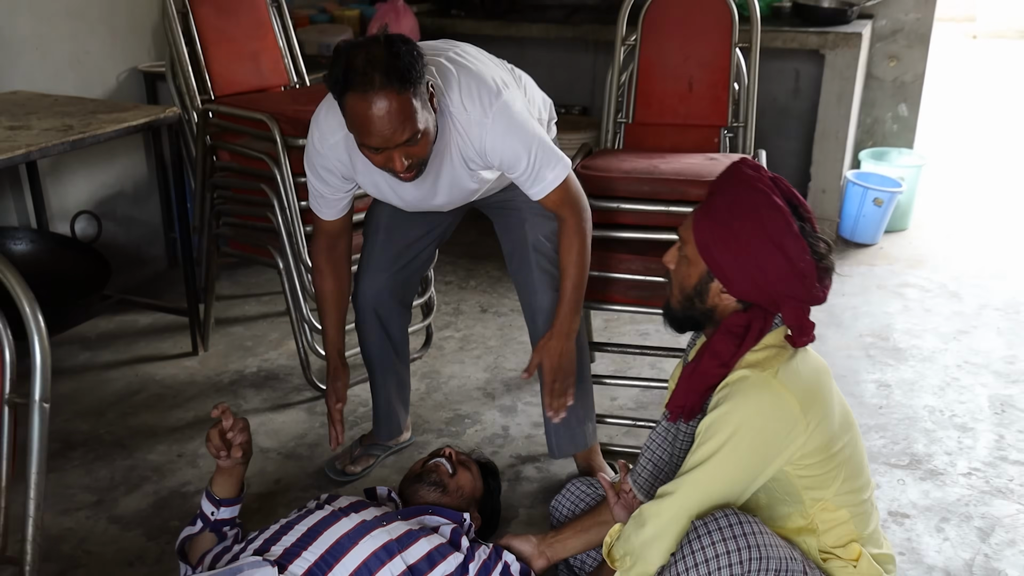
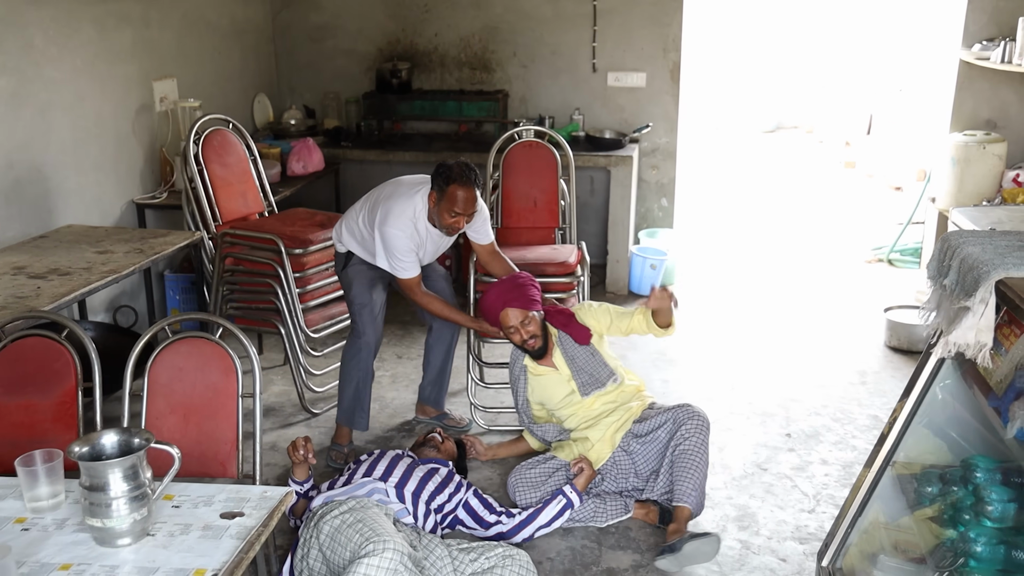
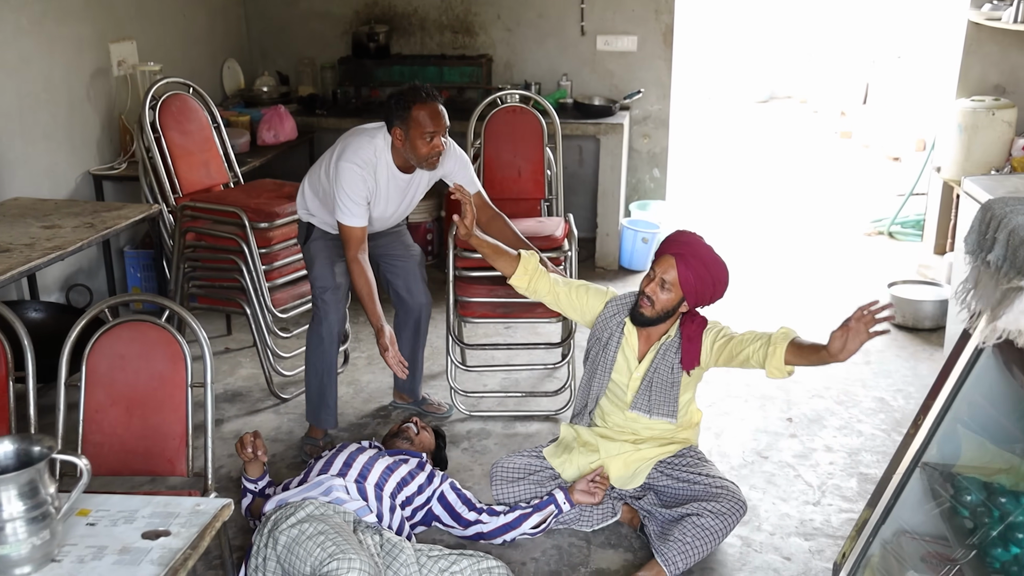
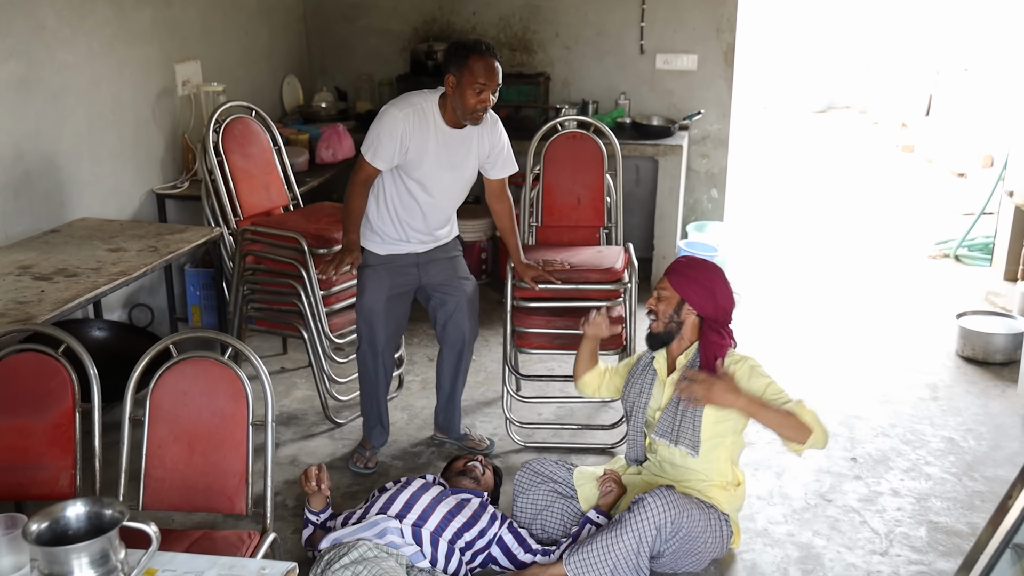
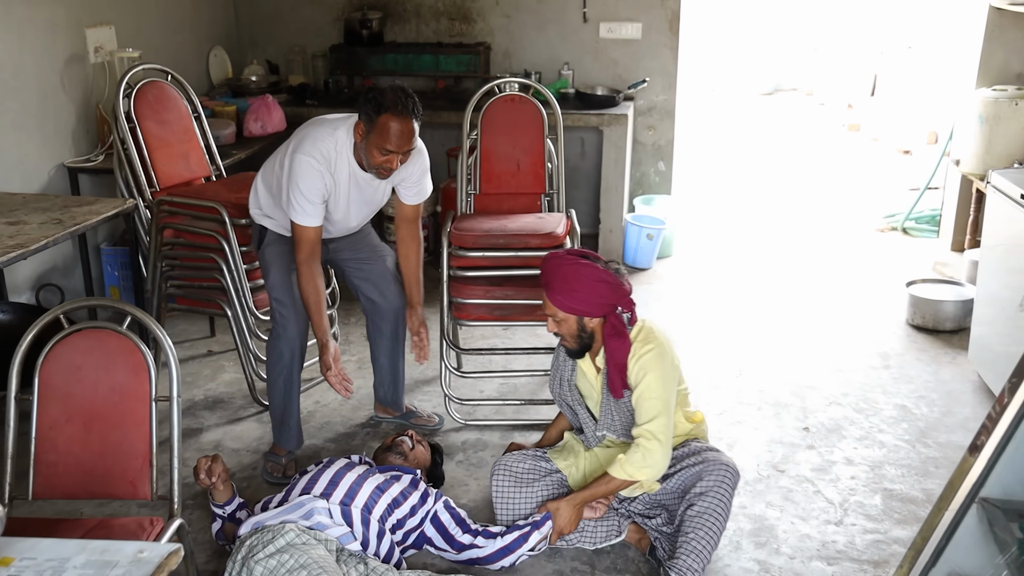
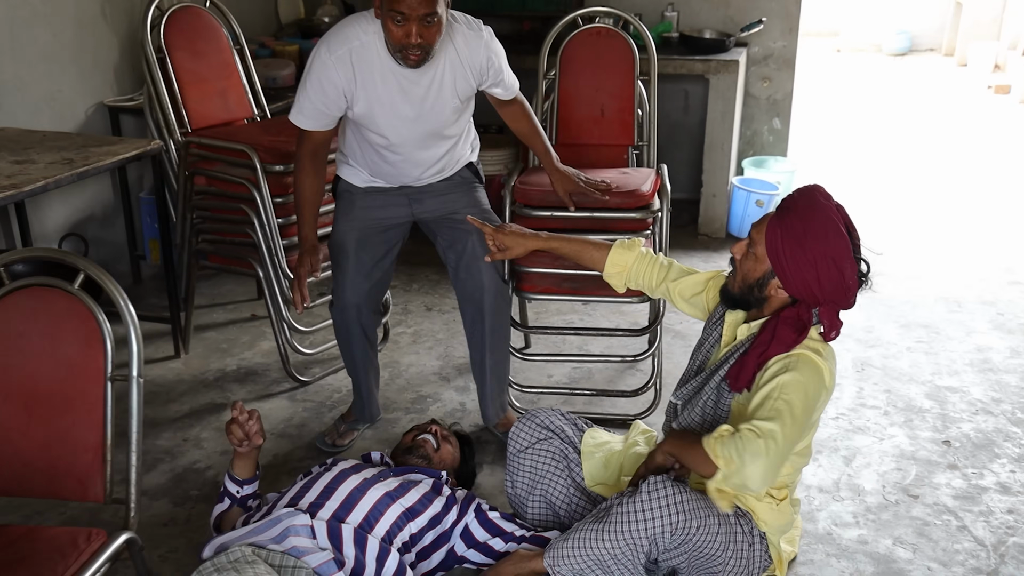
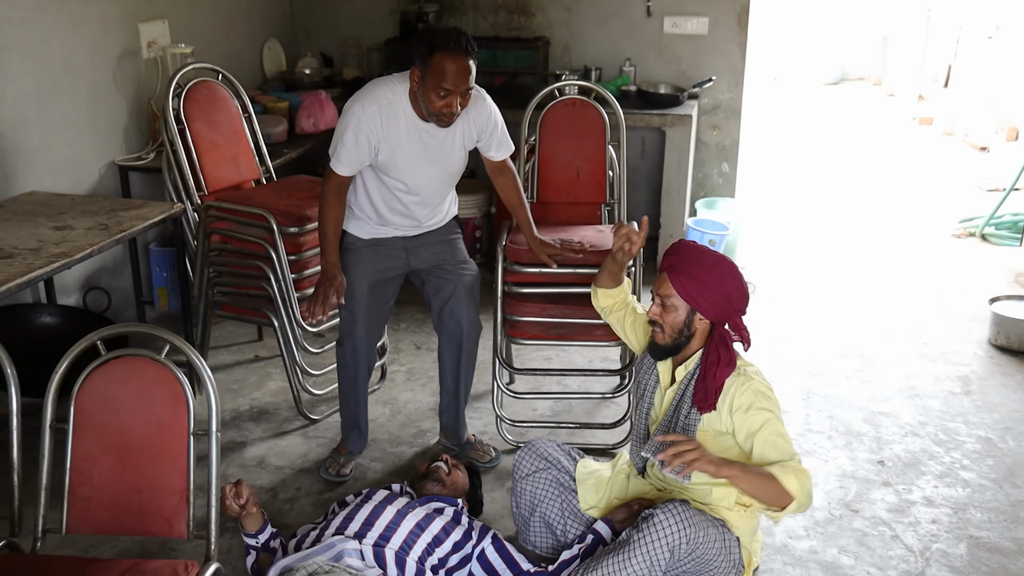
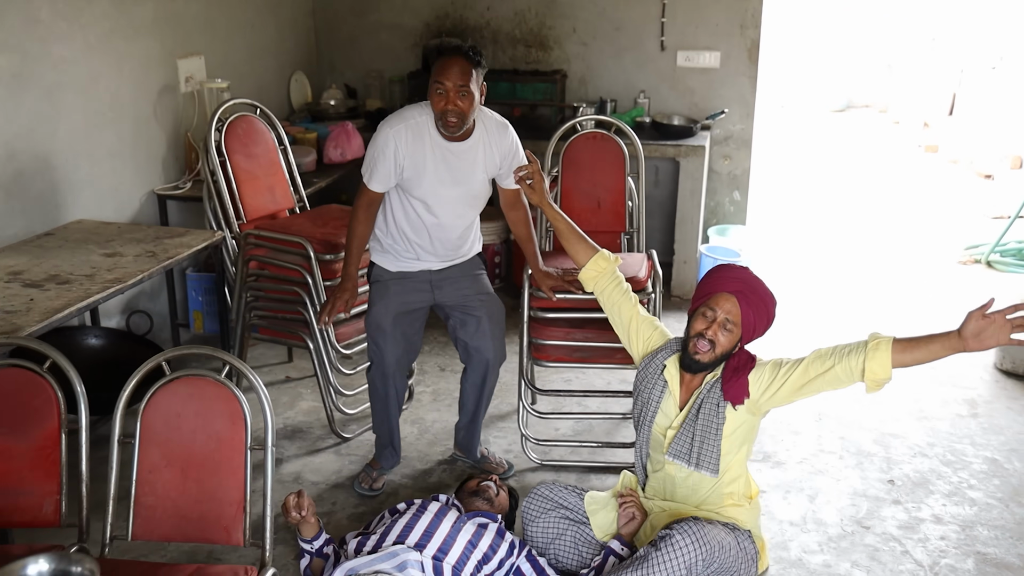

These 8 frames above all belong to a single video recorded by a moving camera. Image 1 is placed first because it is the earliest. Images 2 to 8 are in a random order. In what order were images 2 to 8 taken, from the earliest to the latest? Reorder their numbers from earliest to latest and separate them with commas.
6, 7, 8, 4, 2, 3, 5
